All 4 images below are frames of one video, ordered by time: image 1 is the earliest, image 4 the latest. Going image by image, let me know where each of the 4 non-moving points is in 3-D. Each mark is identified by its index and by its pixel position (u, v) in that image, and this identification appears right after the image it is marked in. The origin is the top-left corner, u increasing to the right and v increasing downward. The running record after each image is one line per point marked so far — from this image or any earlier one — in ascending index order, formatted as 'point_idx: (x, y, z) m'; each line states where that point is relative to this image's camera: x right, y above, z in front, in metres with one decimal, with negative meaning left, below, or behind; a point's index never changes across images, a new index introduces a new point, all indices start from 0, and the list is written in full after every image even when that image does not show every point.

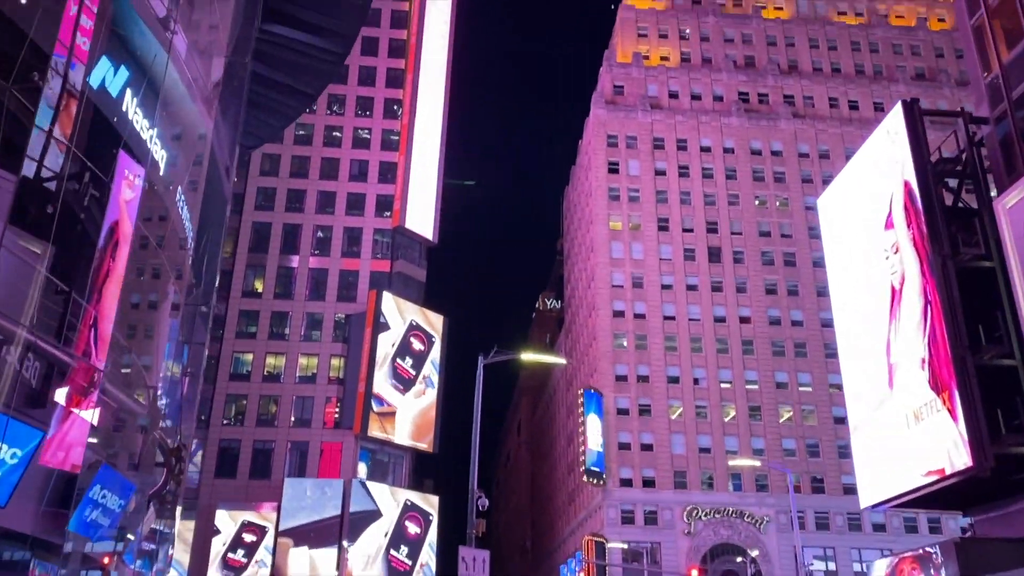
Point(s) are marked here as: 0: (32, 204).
0: (-9.7, +1.7, +17.6) m
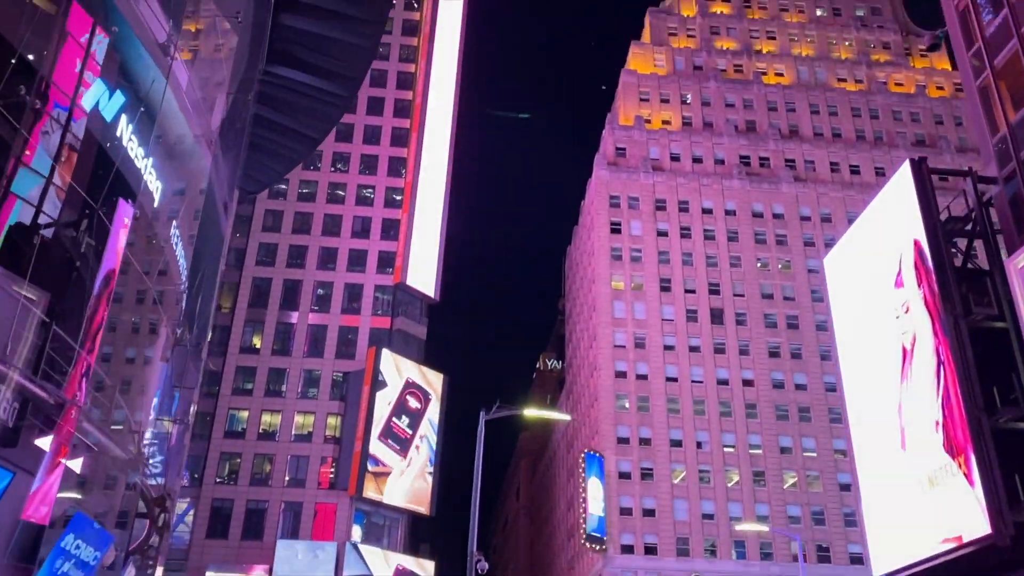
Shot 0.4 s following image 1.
0: (-9.6, +0.8, +17.2) m
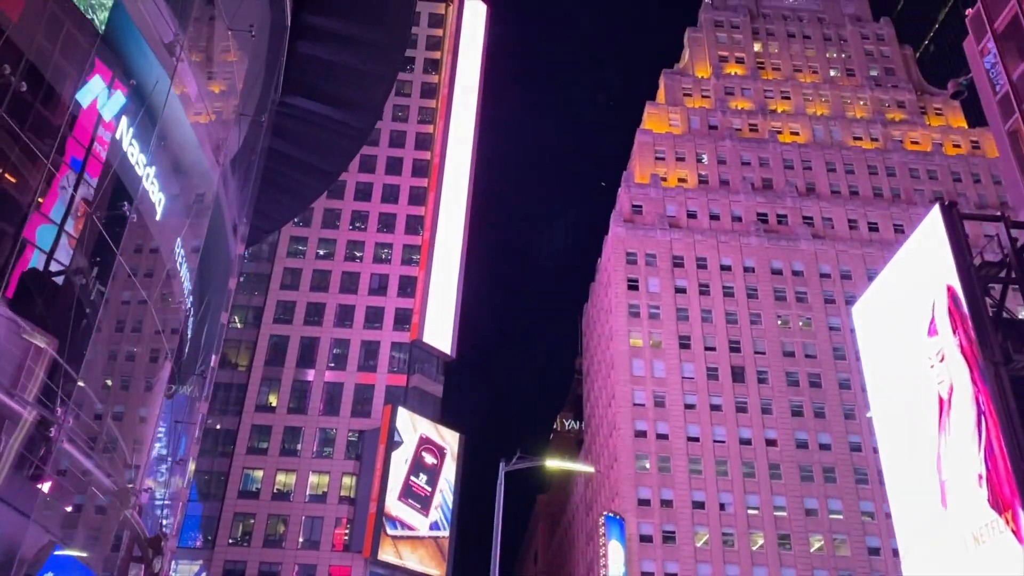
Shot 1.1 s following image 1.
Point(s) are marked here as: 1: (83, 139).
0: (-9.1, -0.1, +16.8) m
1: (-8.8, +3.2, +18.0) m
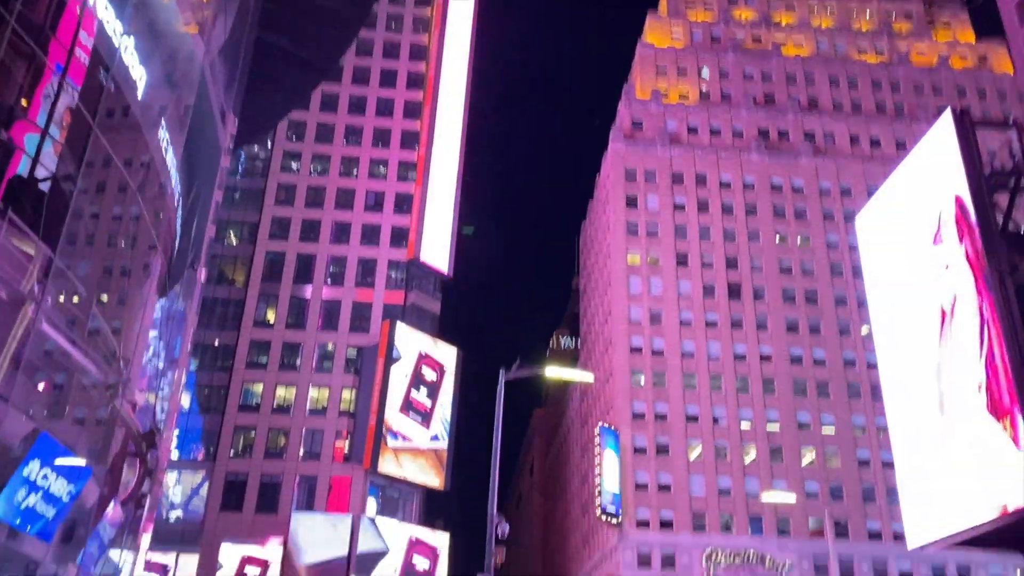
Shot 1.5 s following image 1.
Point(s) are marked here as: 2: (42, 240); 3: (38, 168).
0: (-9.1, +1.8, +16.4) m
1: (-8.8, +5.2, +17.2) m
2: (-9.2, +1.0, +16.8) m
3: (-9.0, +2.4, +16.5) m
